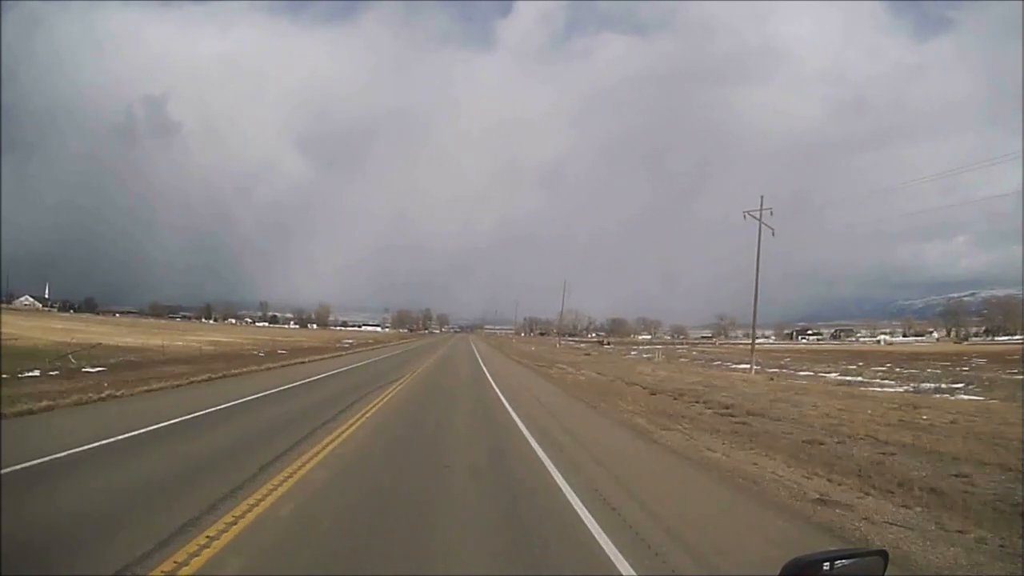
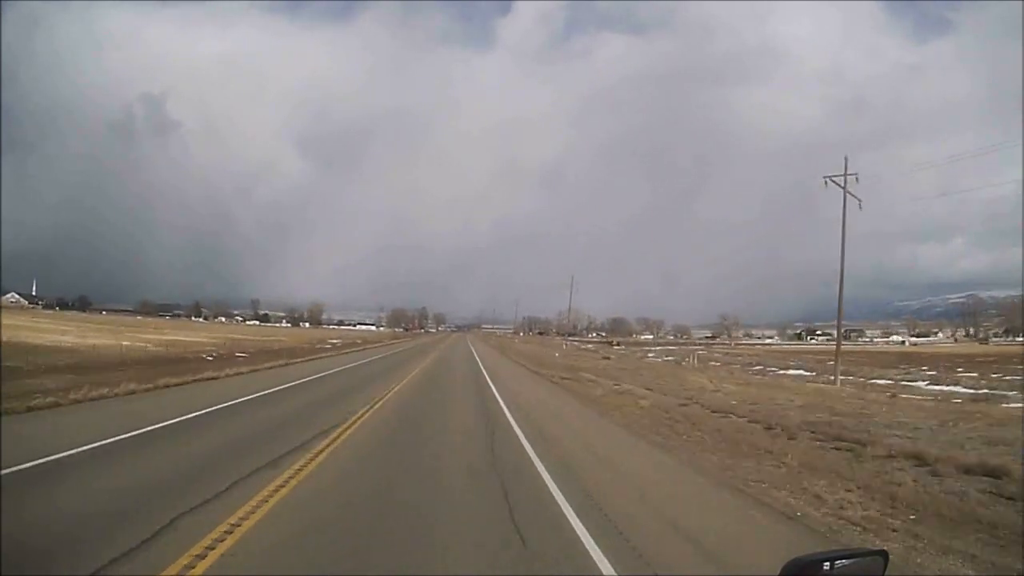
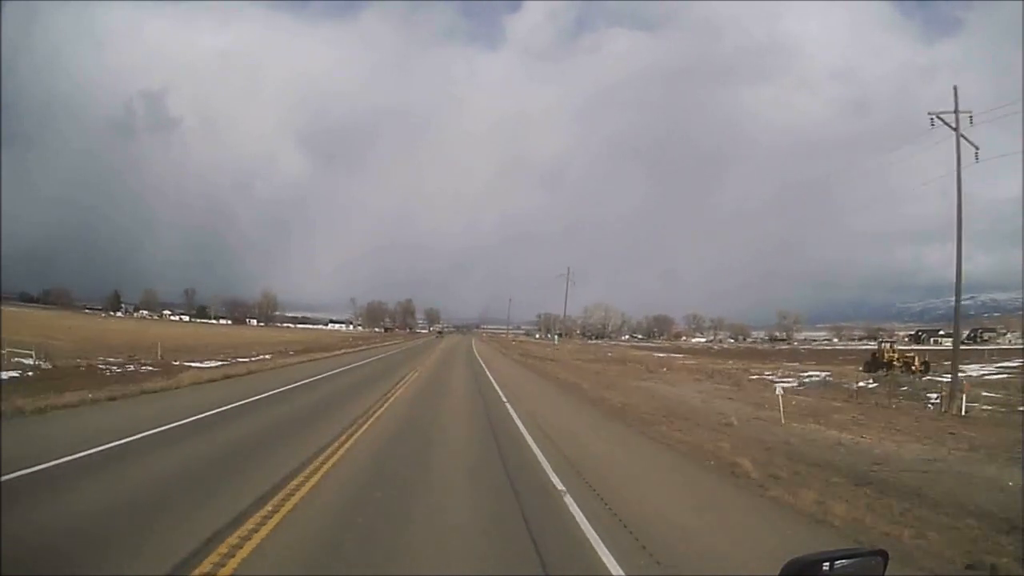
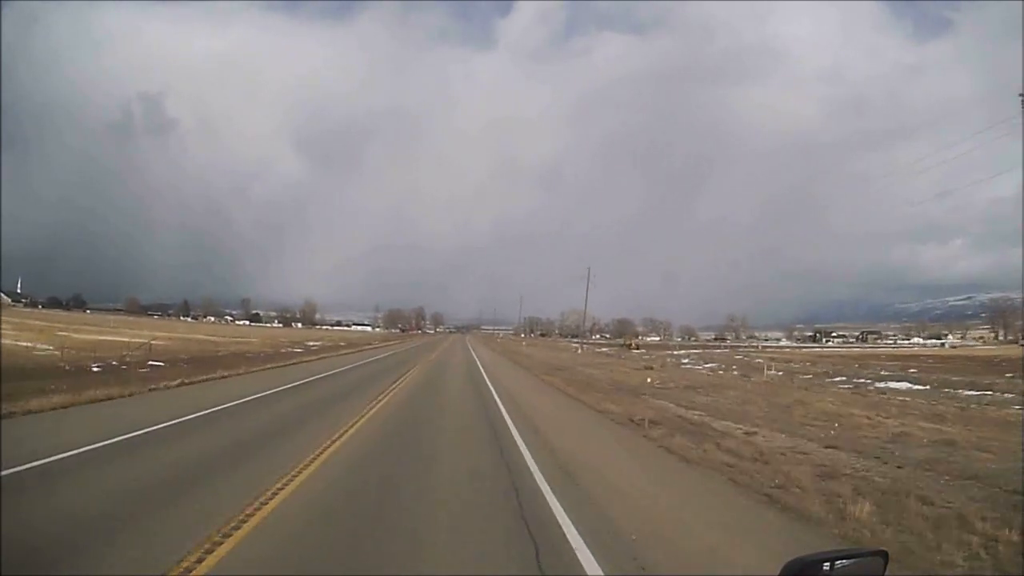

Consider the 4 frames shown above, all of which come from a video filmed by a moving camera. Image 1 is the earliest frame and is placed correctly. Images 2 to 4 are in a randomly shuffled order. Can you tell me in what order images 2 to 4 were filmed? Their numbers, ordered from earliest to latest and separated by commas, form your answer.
2, 4, 3
